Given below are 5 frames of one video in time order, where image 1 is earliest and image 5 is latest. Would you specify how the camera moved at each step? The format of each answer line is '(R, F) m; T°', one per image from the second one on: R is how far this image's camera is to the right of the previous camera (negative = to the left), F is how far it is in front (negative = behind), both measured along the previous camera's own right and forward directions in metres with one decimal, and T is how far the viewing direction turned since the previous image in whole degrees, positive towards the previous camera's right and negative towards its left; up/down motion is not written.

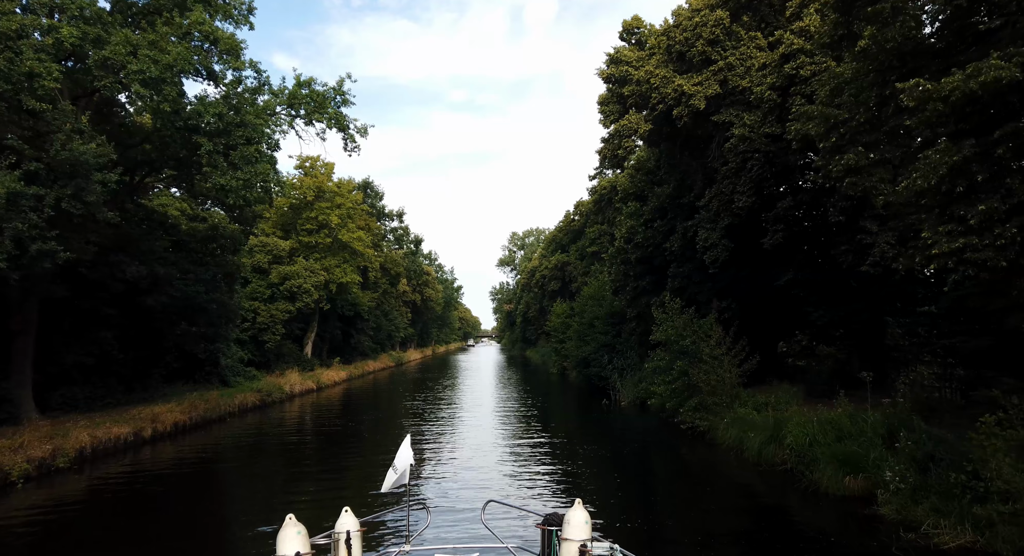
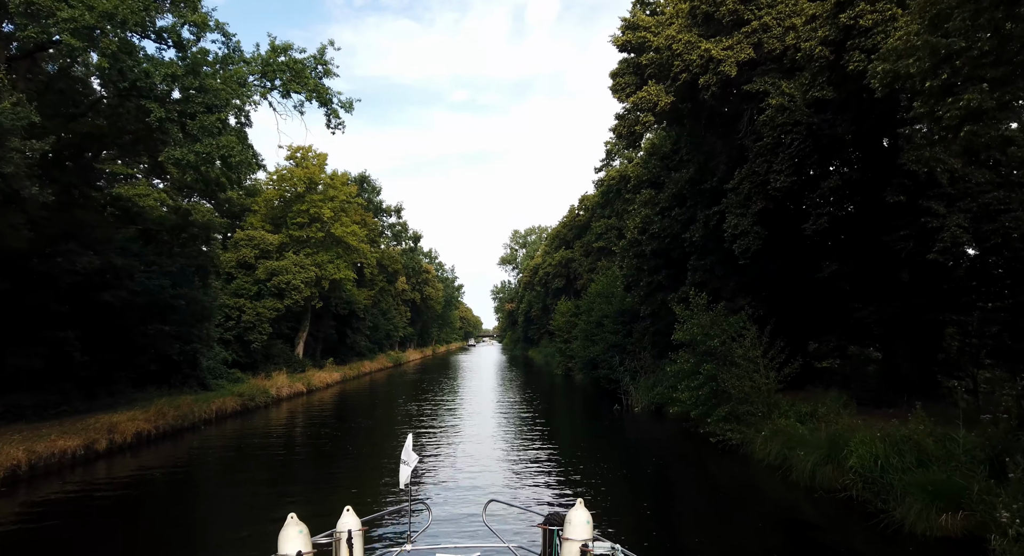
(-0.1, +2.3) m; 0°
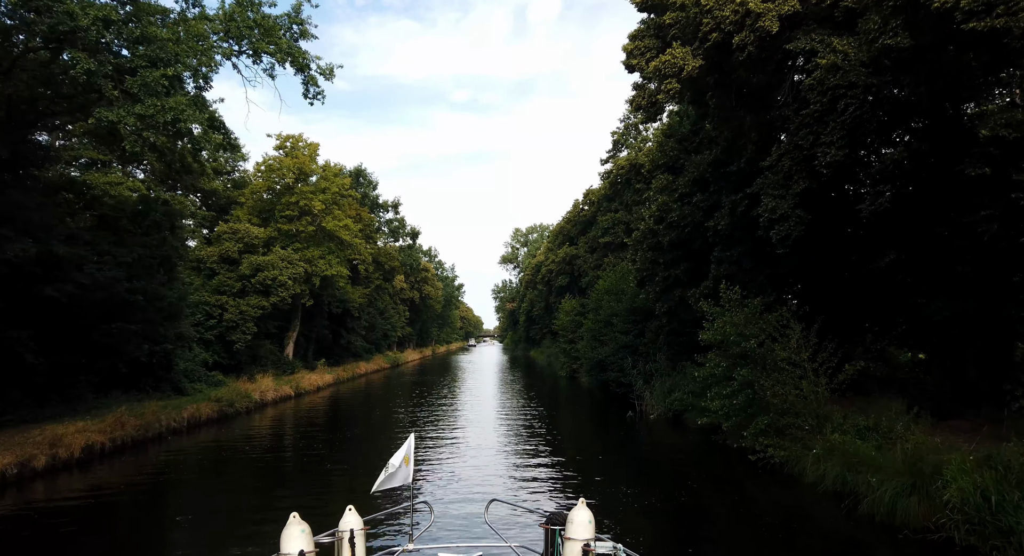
(-0.1, +2.4) m; 0°
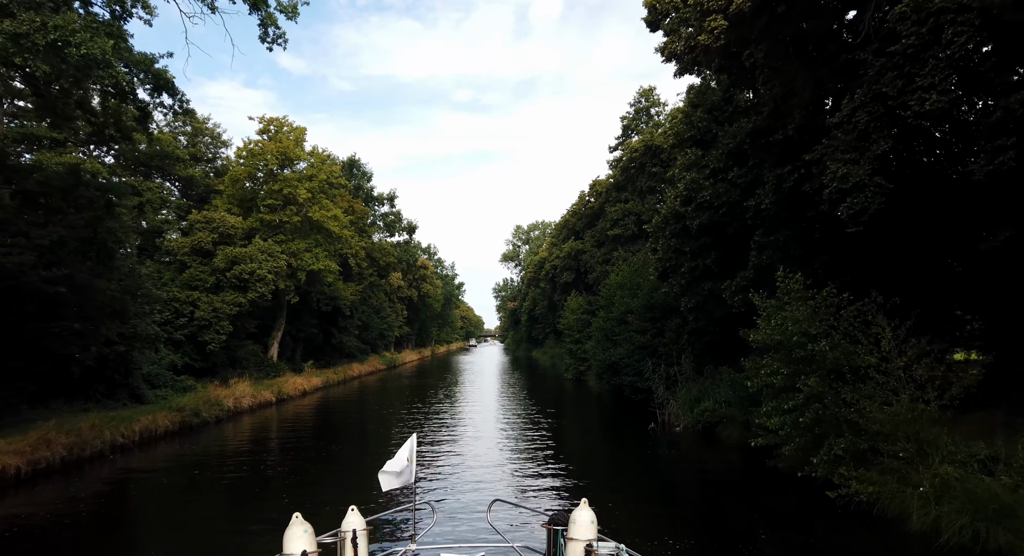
(-0.1, +3.1) m; 0°
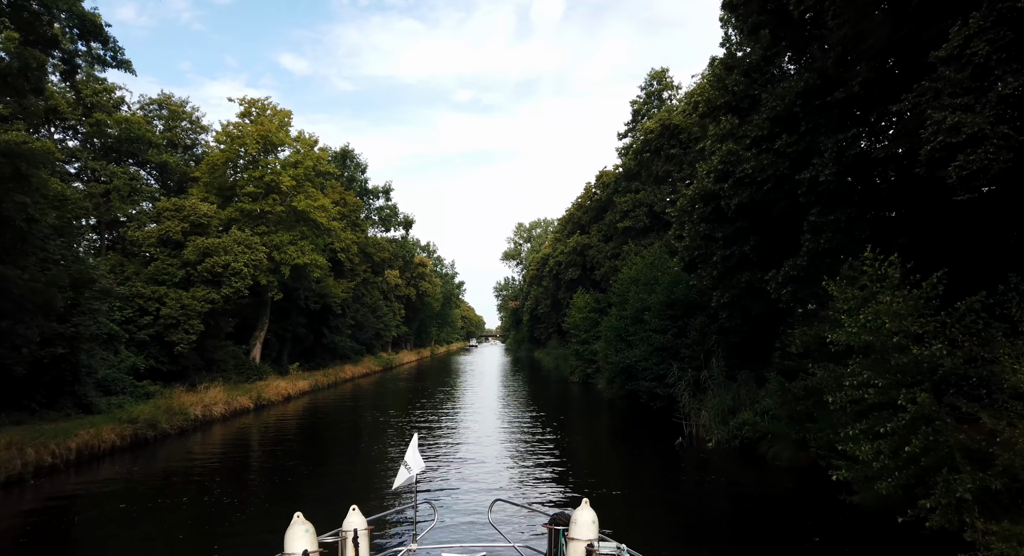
(-0.1, +2.9) m; 0°
